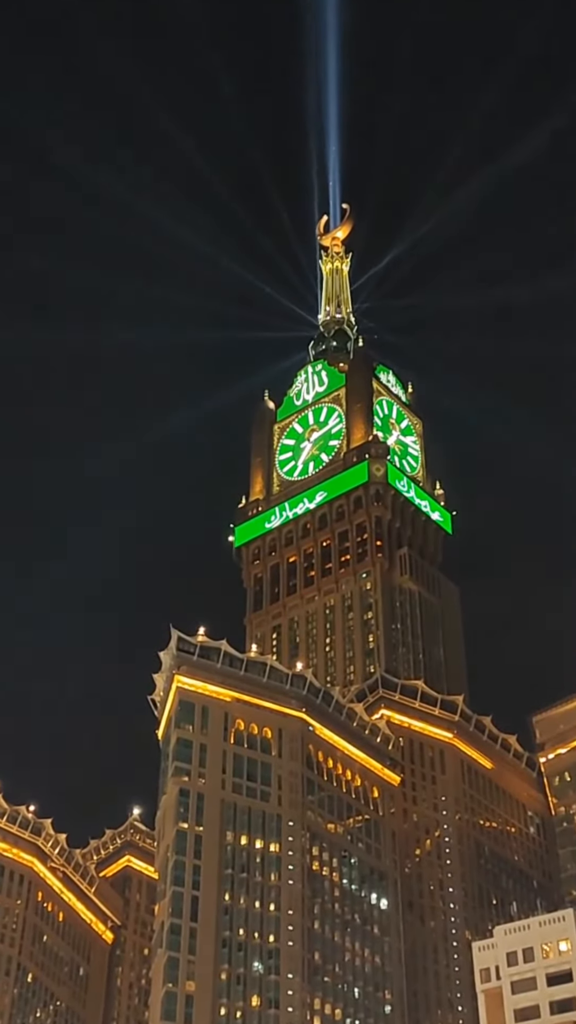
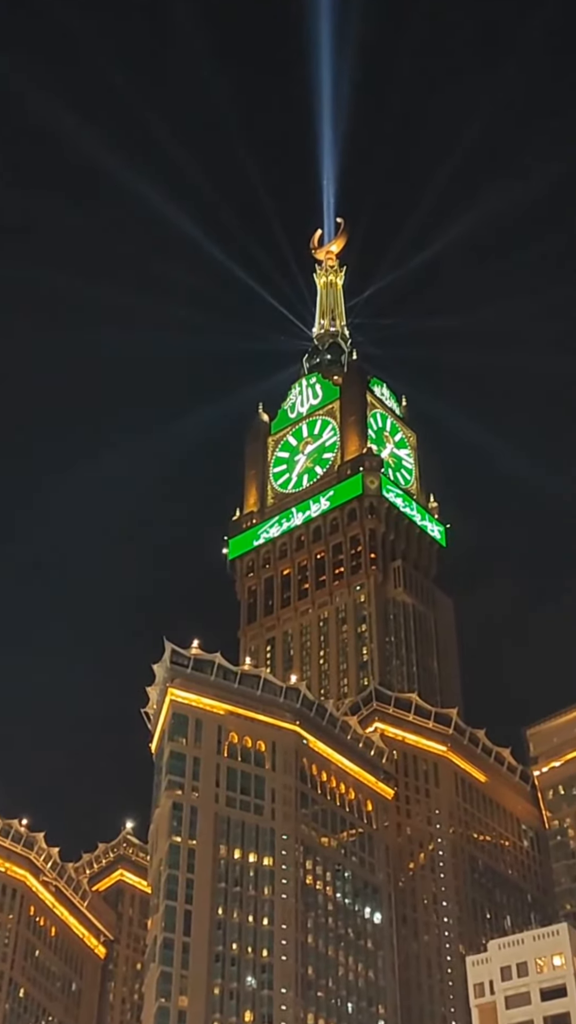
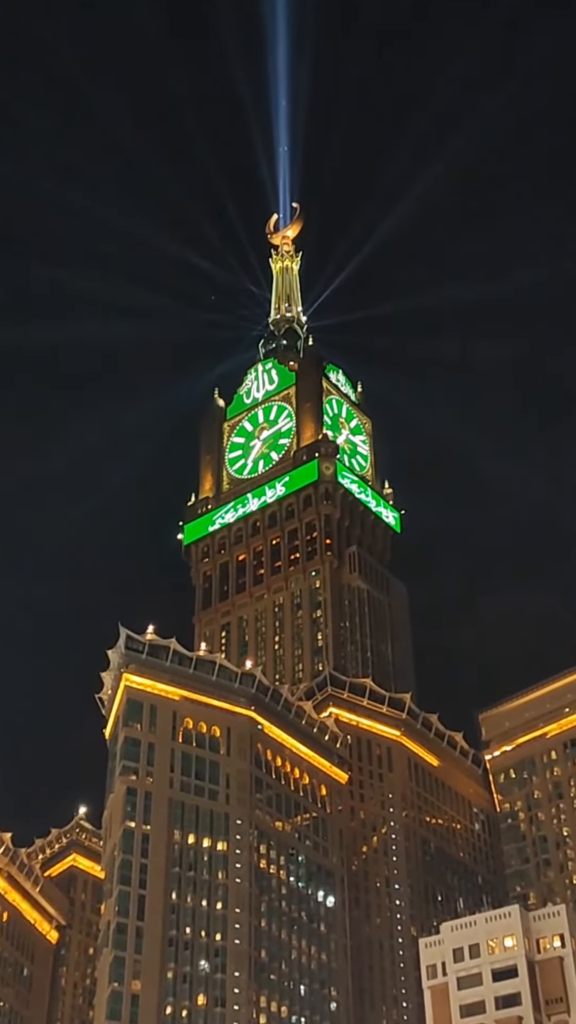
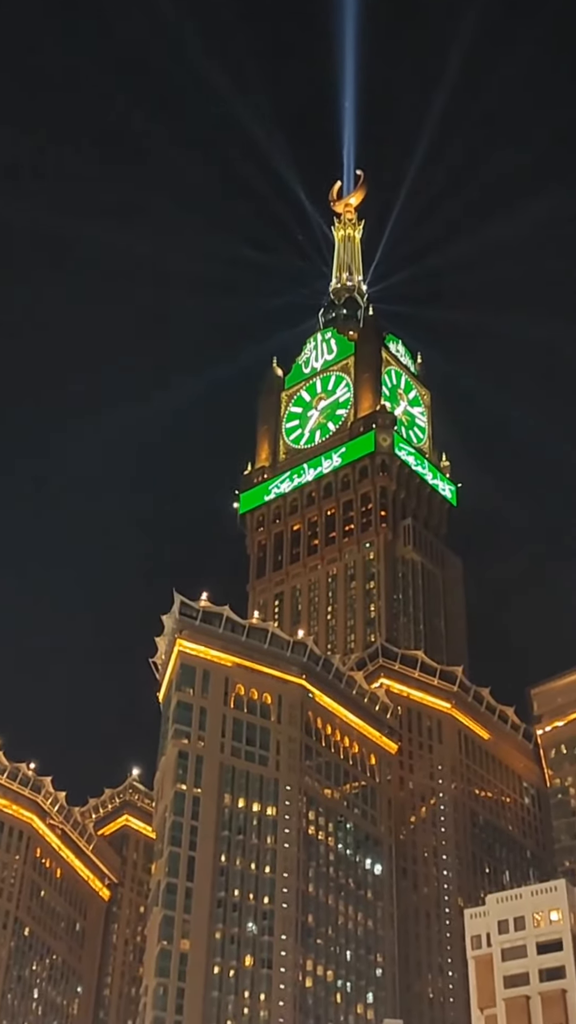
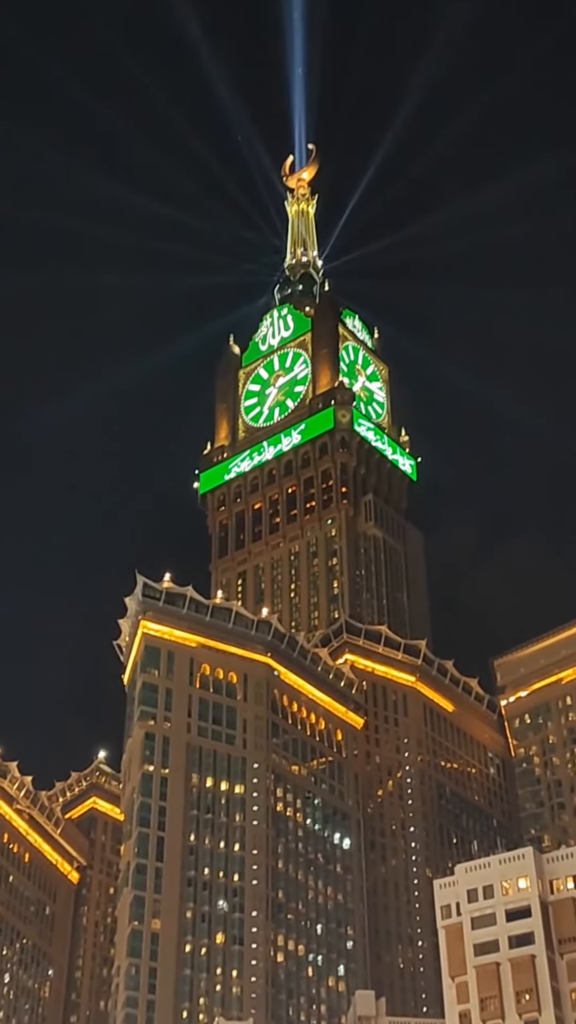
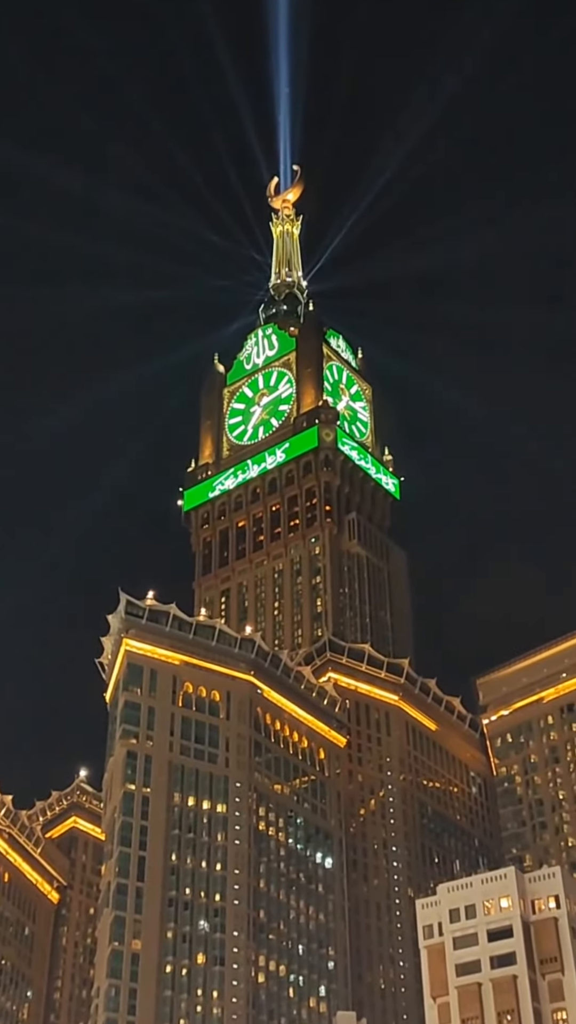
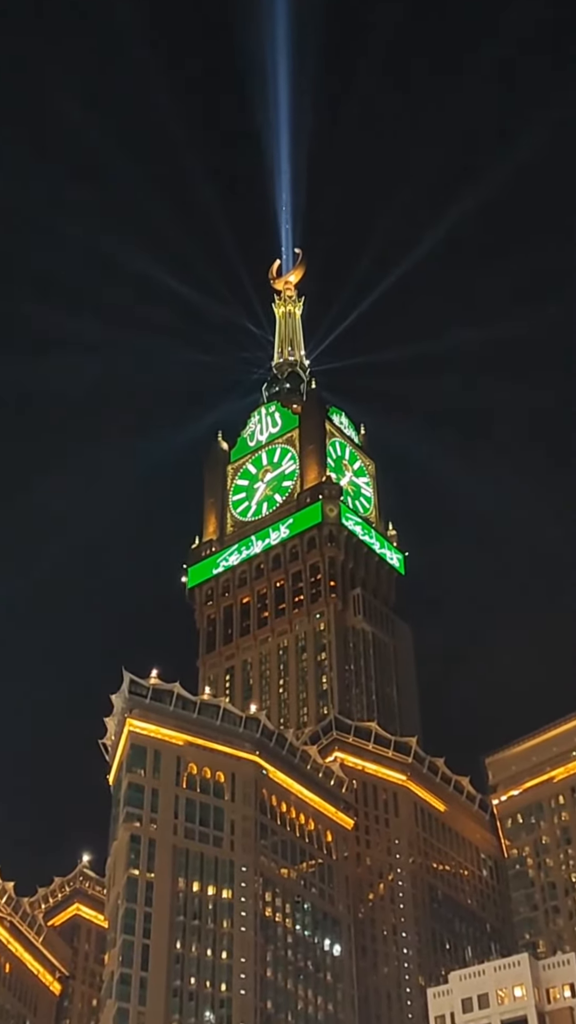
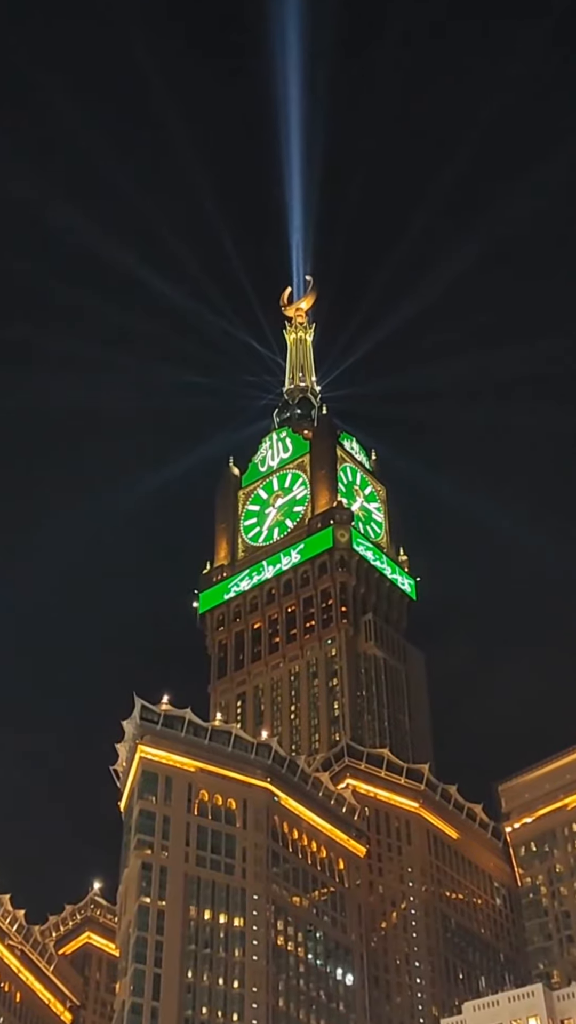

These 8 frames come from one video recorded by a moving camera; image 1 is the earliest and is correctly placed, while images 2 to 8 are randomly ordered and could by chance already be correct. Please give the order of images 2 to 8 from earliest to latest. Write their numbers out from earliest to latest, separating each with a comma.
2, 4, 5, 6, 3, 7, 8
